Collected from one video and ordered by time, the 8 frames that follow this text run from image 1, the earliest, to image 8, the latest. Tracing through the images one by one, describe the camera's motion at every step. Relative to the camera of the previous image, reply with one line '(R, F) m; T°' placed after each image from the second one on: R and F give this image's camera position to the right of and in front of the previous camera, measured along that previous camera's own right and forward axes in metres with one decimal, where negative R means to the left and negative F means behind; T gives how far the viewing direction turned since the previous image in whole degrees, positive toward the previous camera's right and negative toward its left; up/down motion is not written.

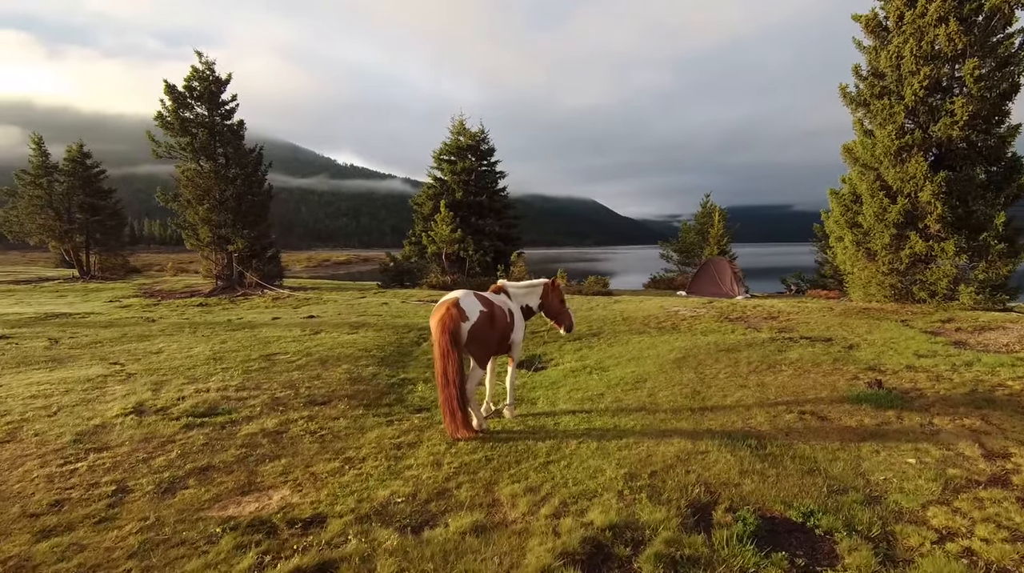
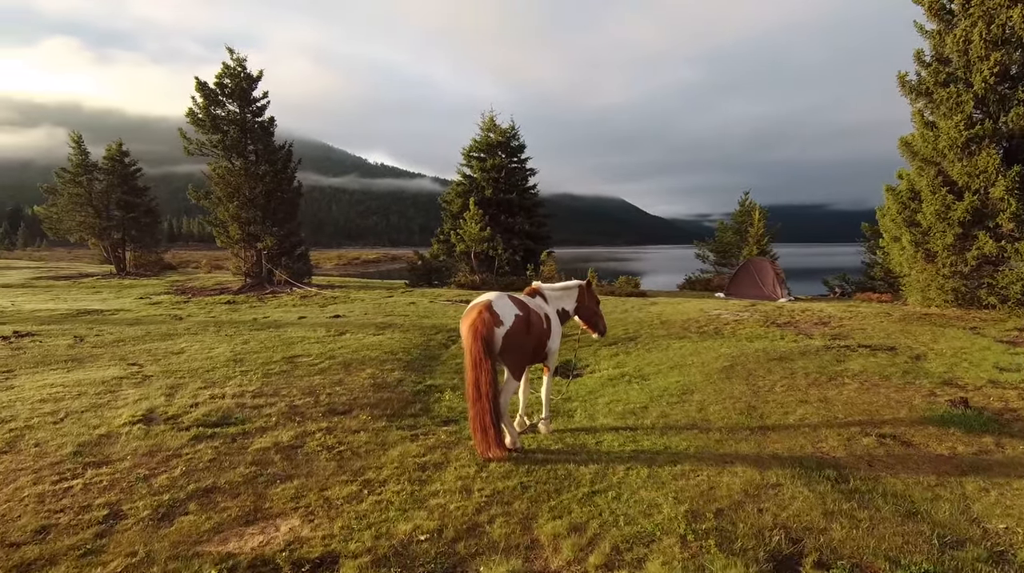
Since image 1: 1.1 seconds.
(-0.1, +0.7) m; -3°
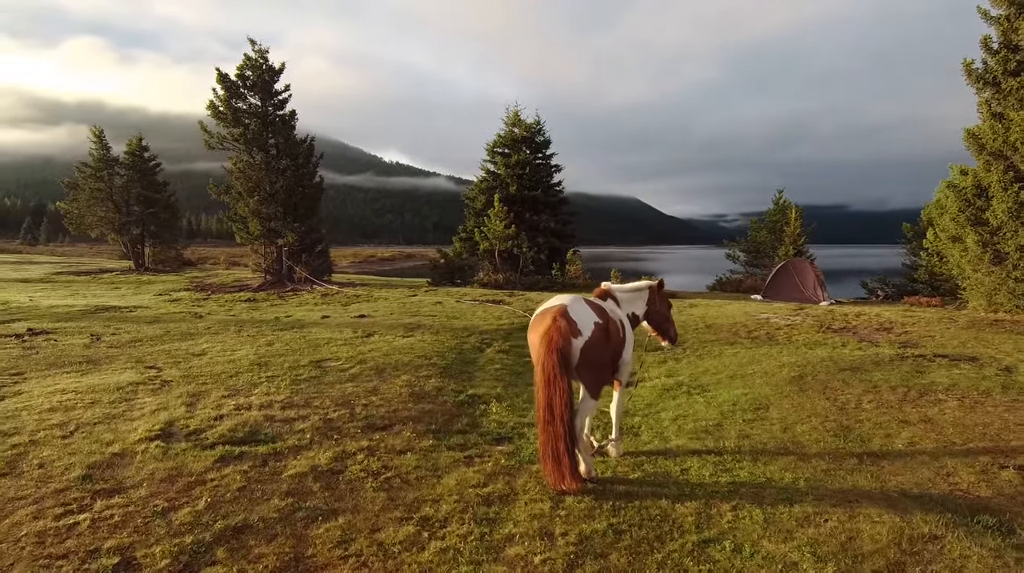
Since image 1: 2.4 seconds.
(-0.6, +0.9) m; -1°
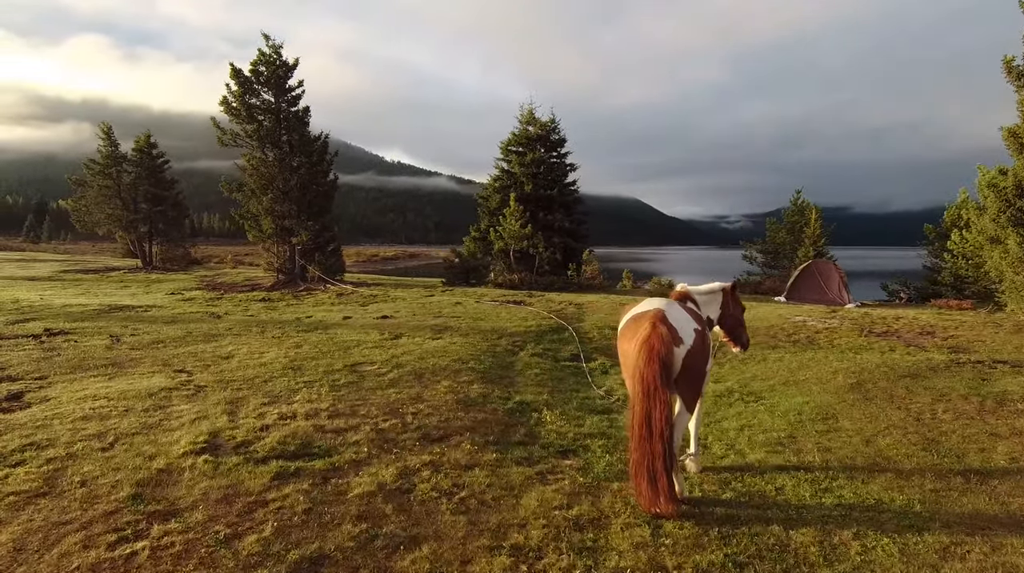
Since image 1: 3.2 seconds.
(-0.7, +0.4) m; 0°
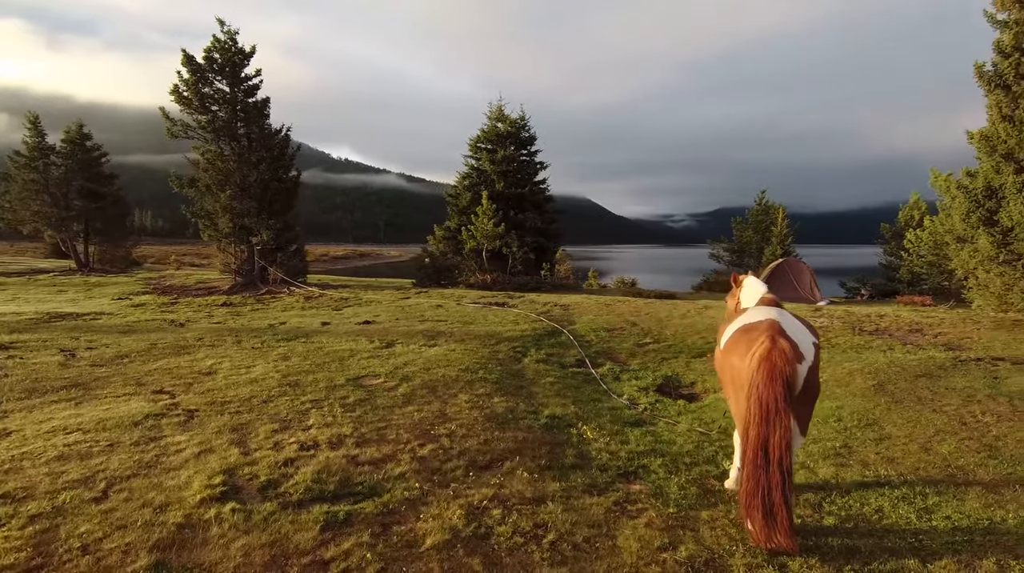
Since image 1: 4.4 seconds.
(-1.0, +0.7) m; +5°
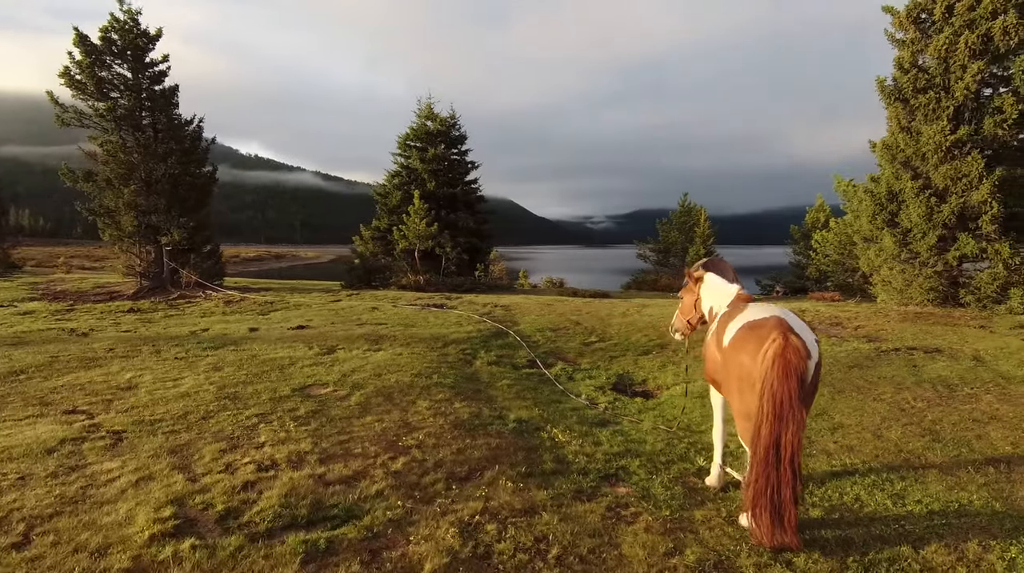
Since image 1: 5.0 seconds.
(-0.5, +0.3) m; +8°
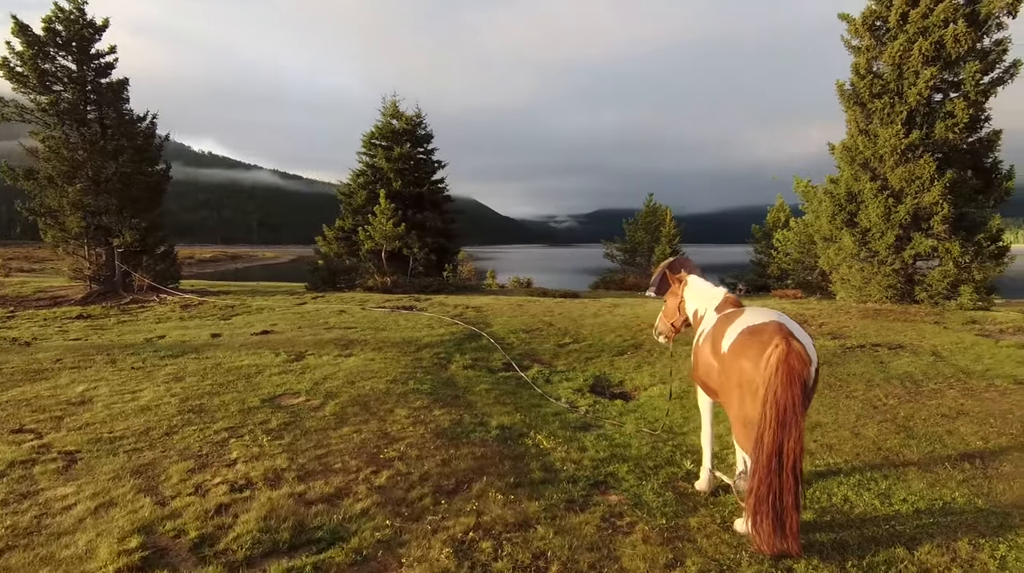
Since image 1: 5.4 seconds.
(-0.2, +0.2) m; +4°
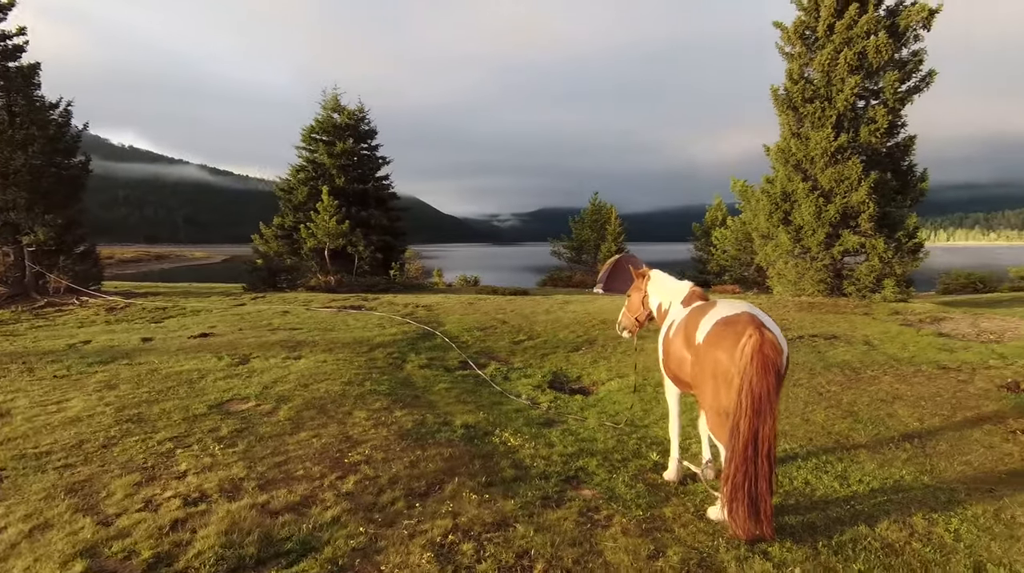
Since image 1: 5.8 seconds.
(-0.2, +0.1) m; +6°
